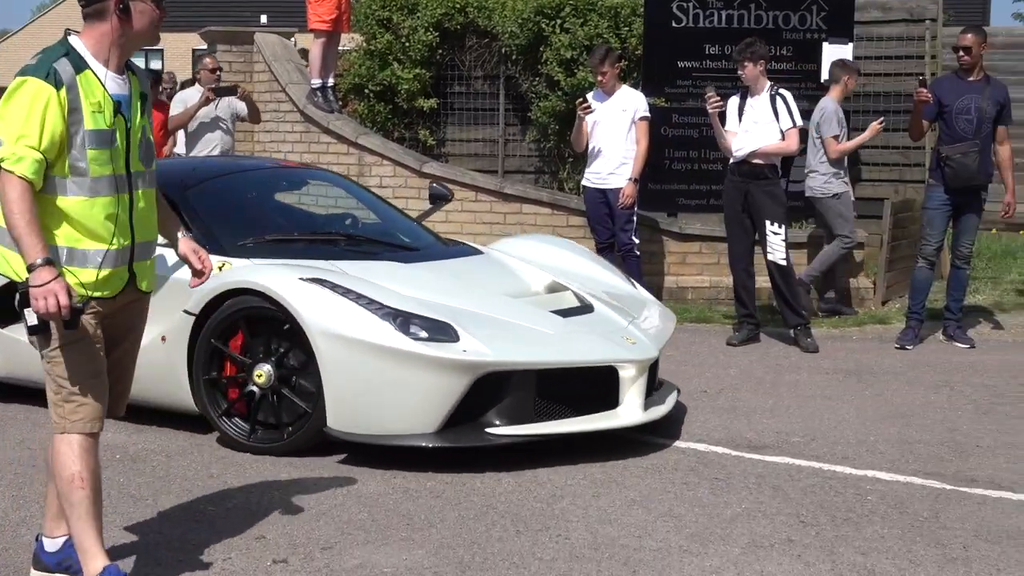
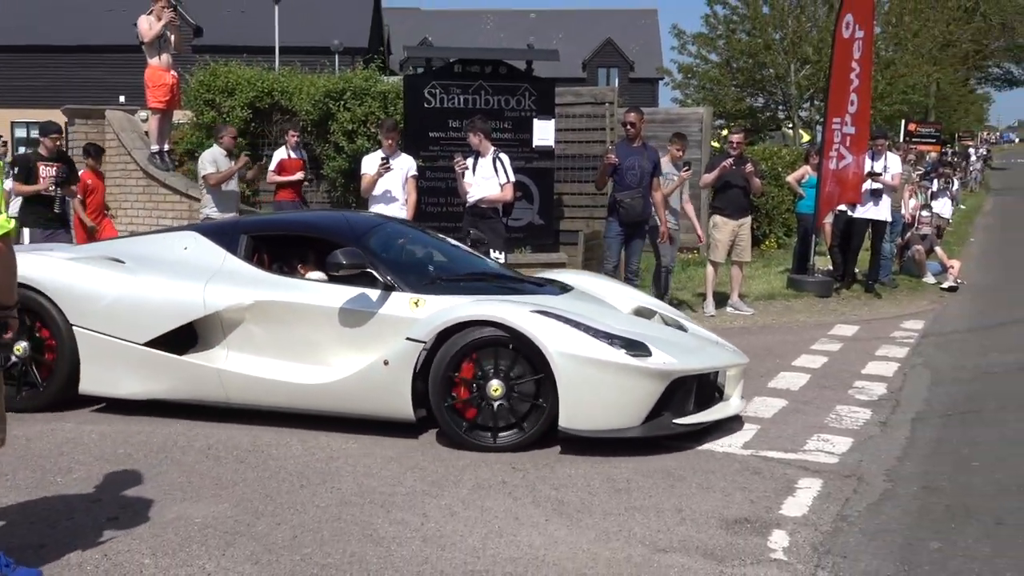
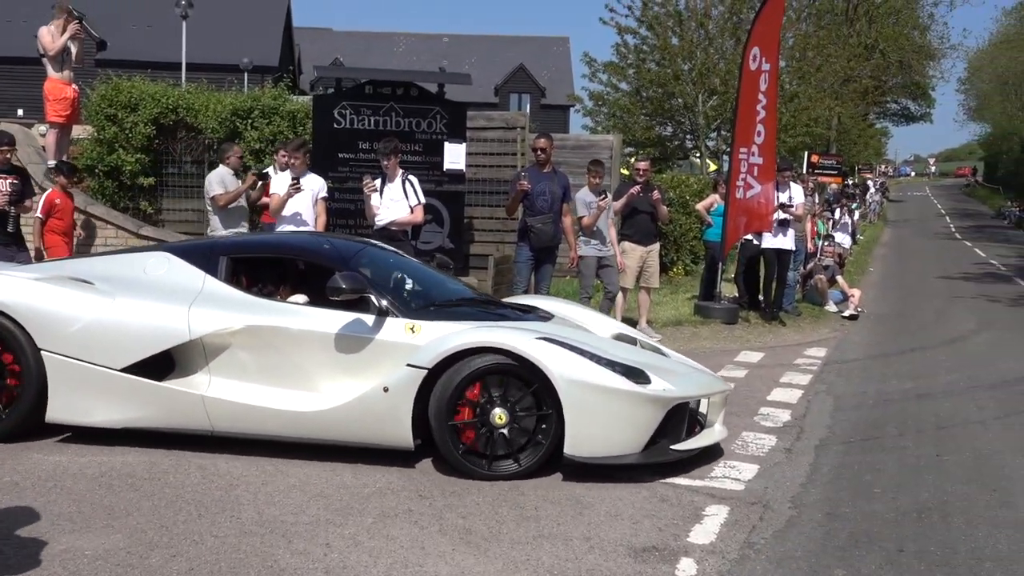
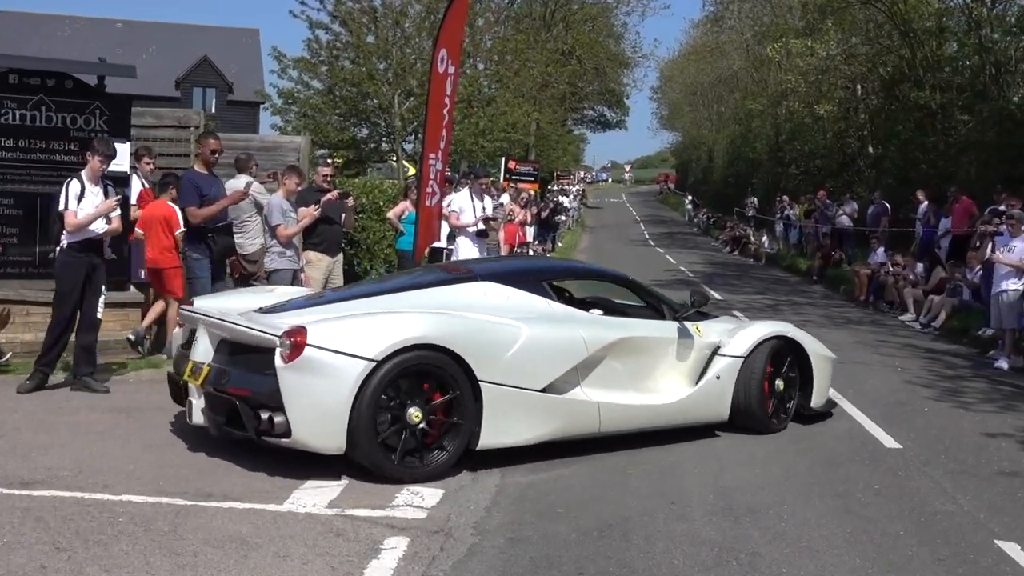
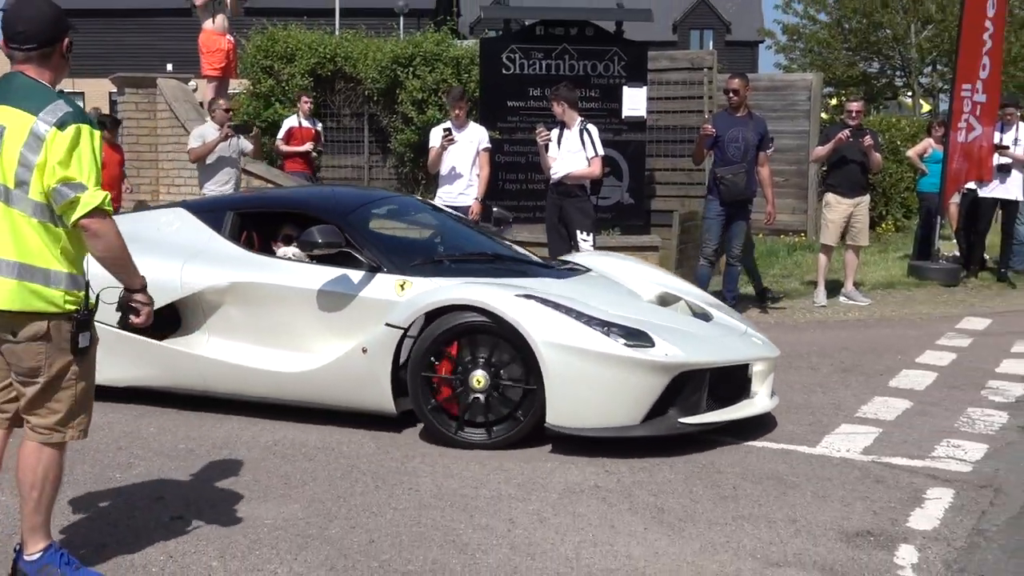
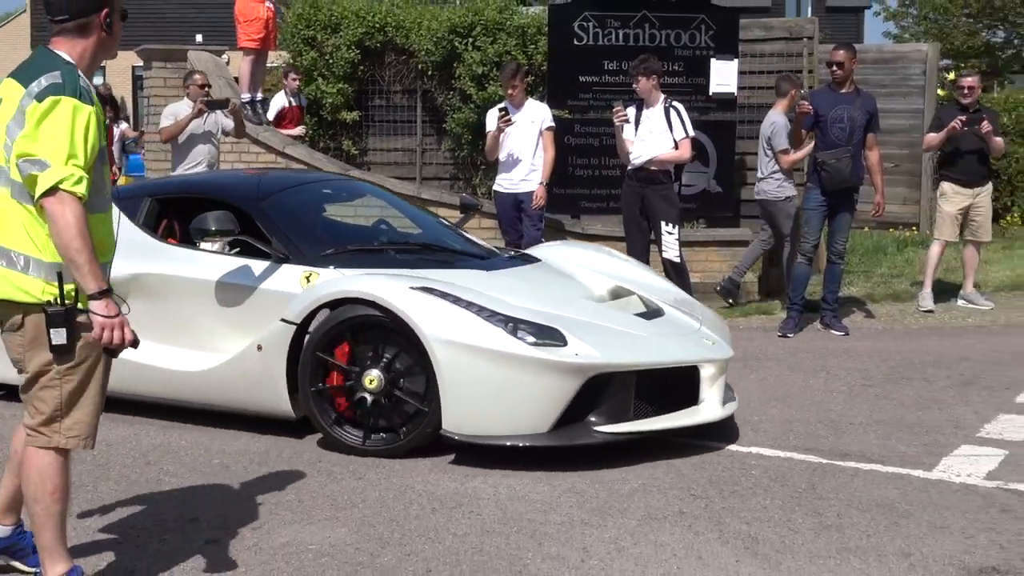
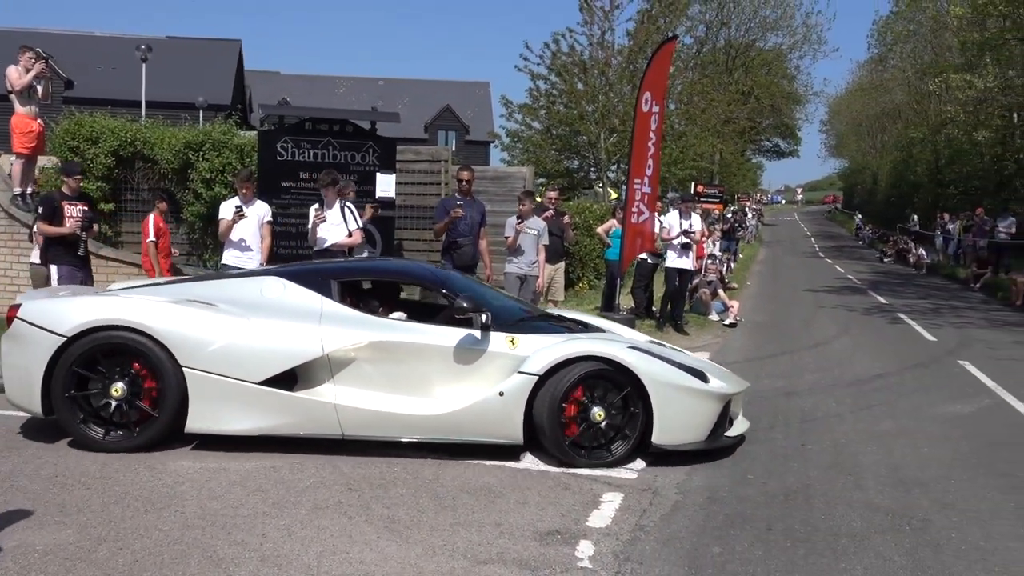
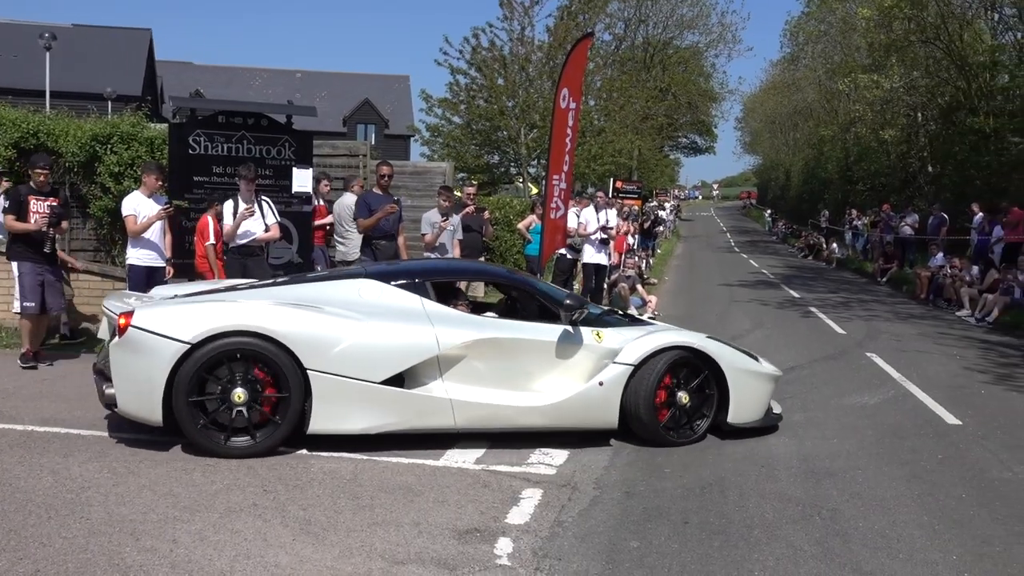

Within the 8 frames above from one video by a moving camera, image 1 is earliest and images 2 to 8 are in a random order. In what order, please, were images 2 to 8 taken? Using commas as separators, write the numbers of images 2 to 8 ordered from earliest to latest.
6, 5, 2, 3, 7, 8, 4
